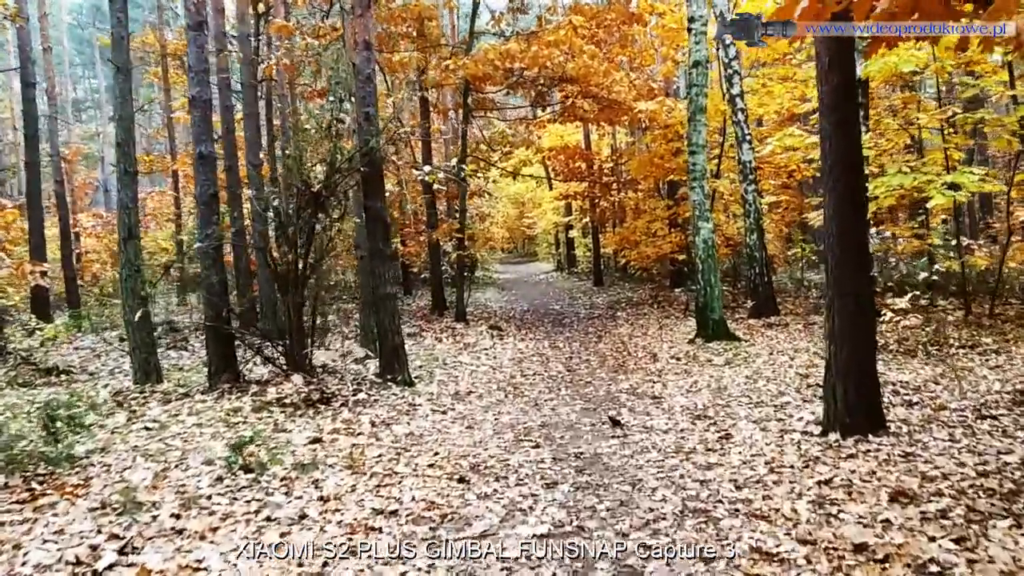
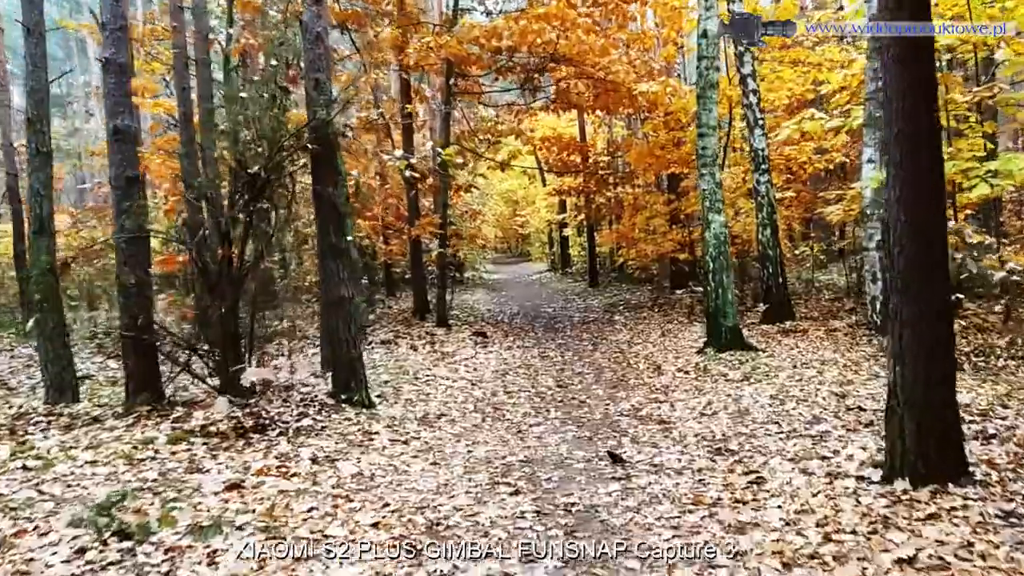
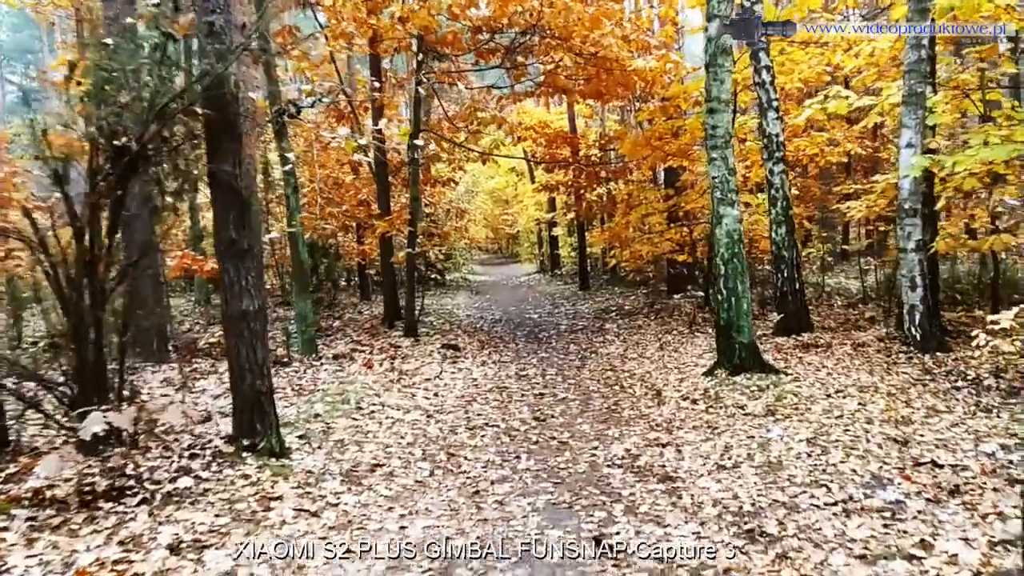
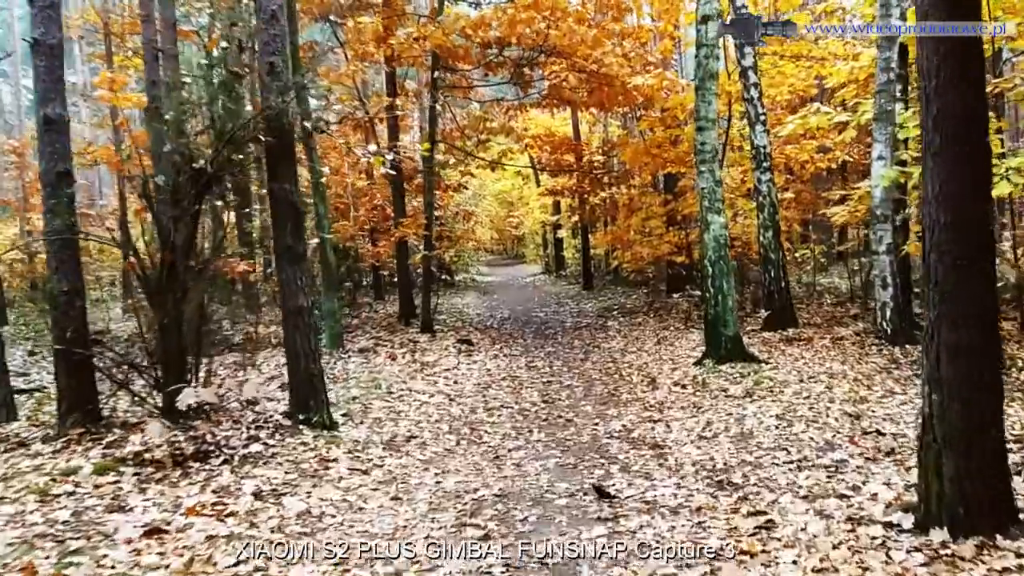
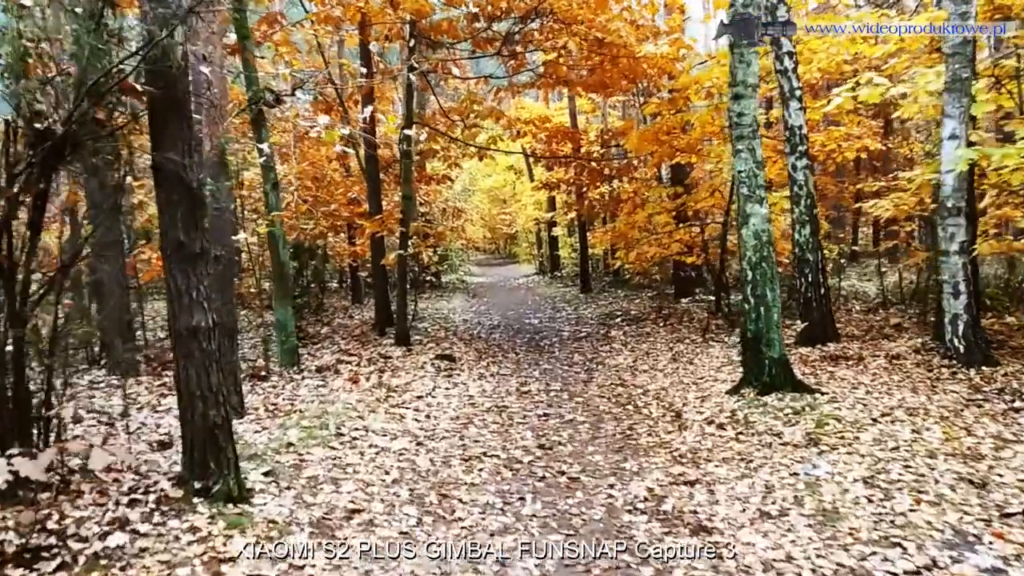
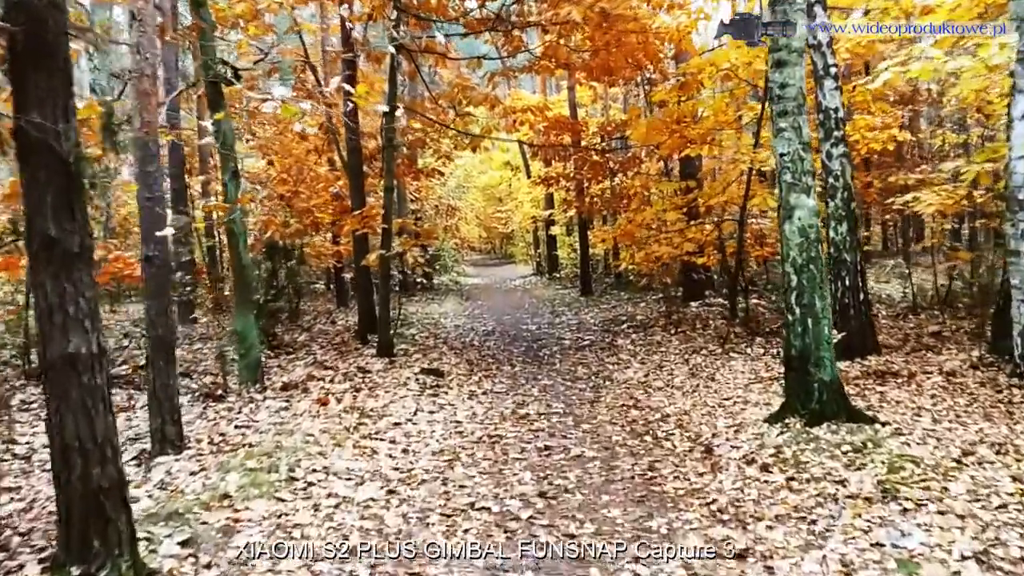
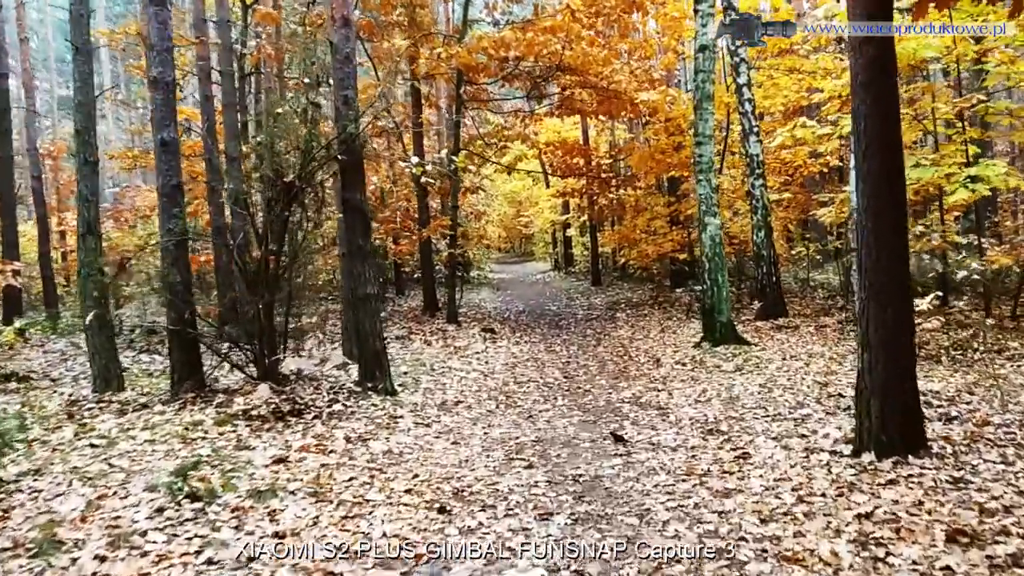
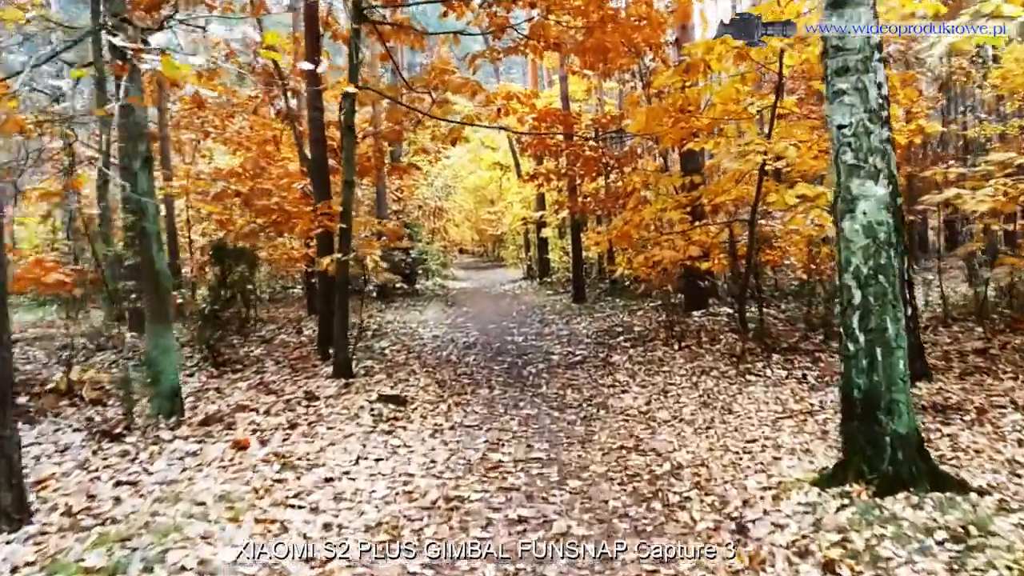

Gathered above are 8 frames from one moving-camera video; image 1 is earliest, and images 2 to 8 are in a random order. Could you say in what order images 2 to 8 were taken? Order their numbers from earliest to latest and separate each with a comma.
7, 2, 4, 3, 5, 6, 8
